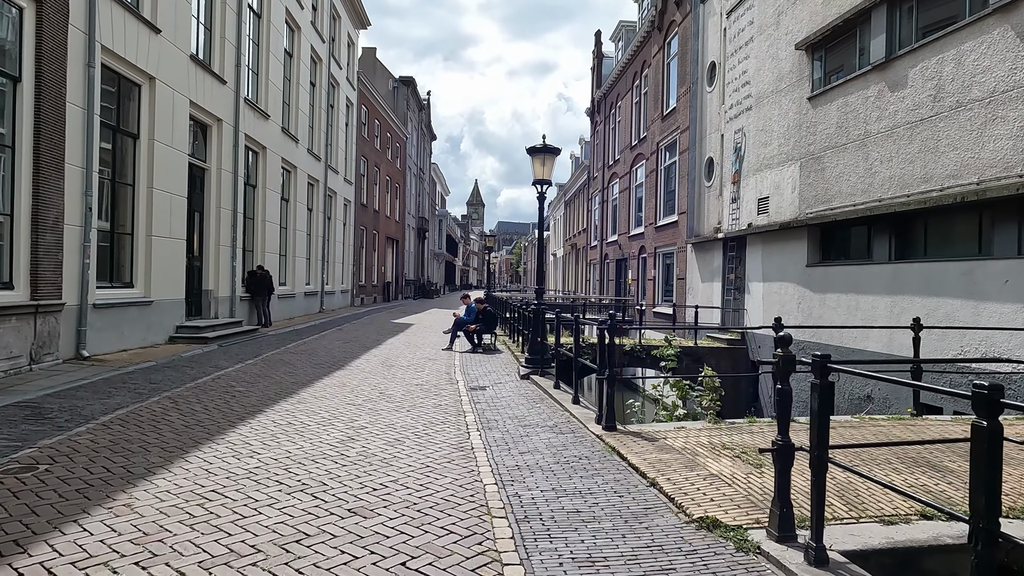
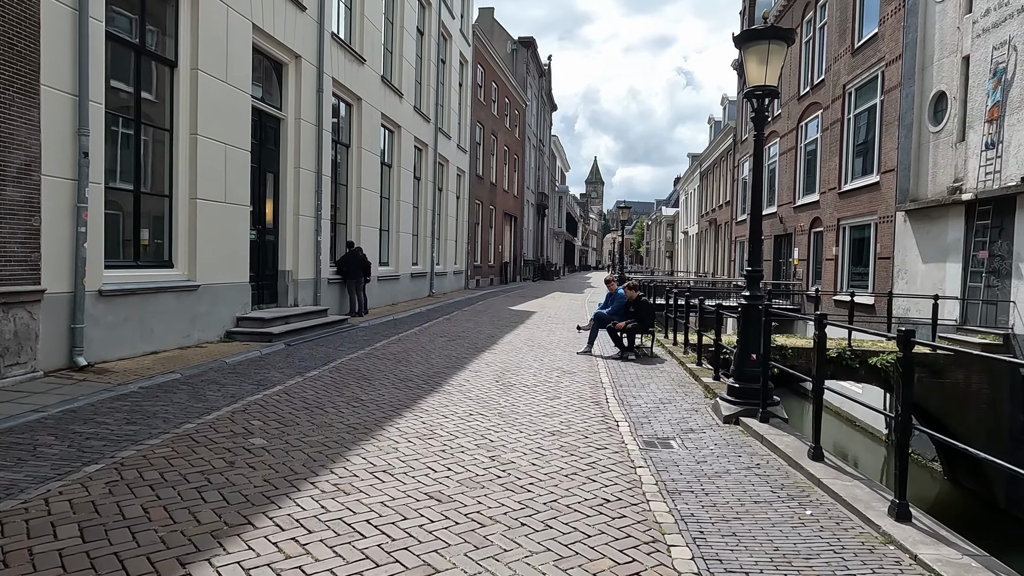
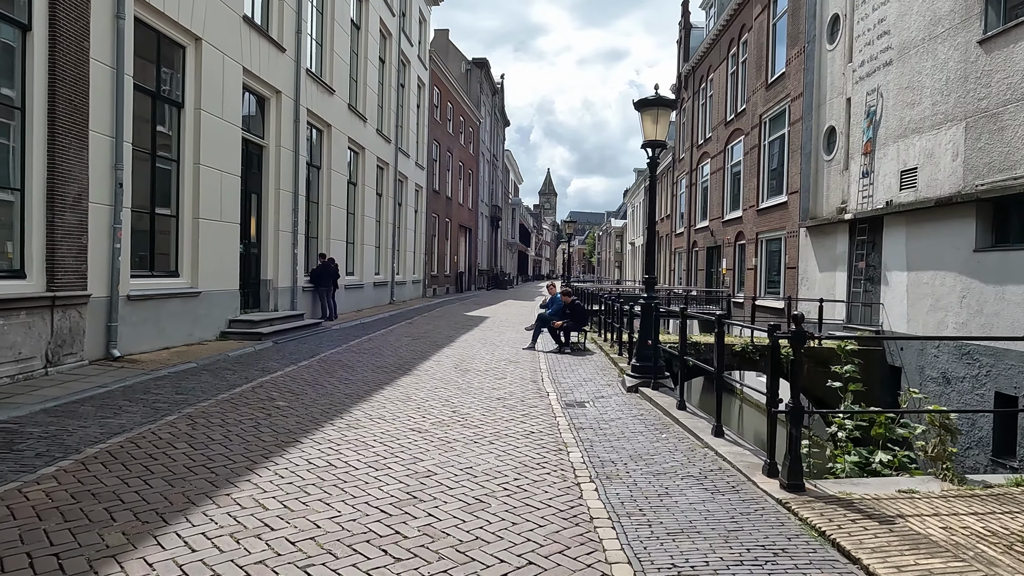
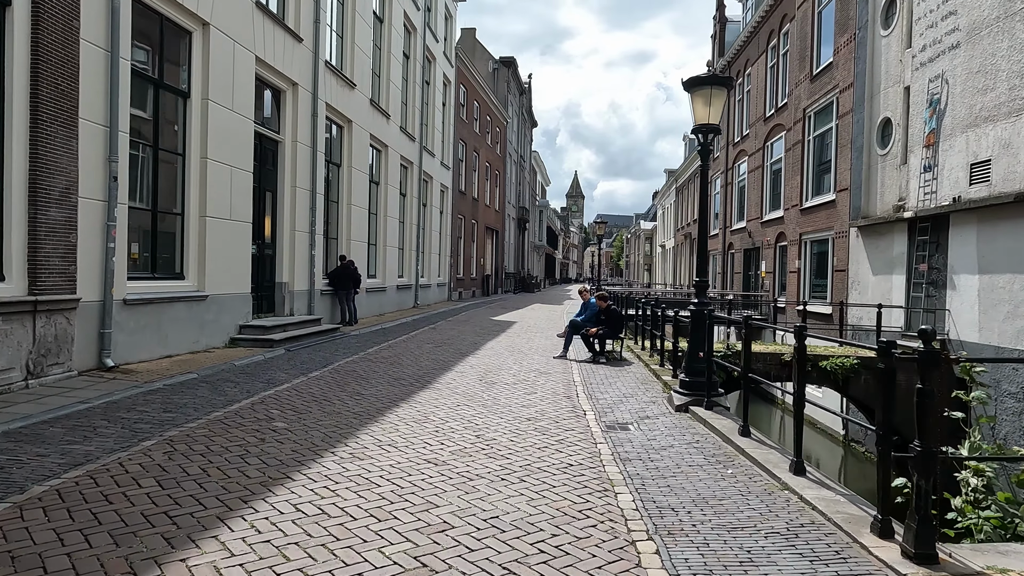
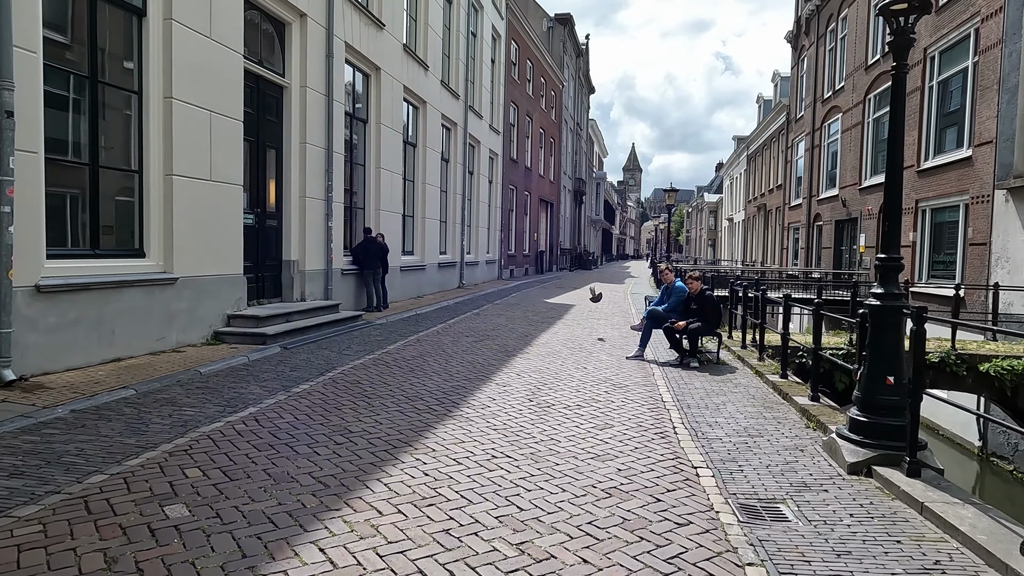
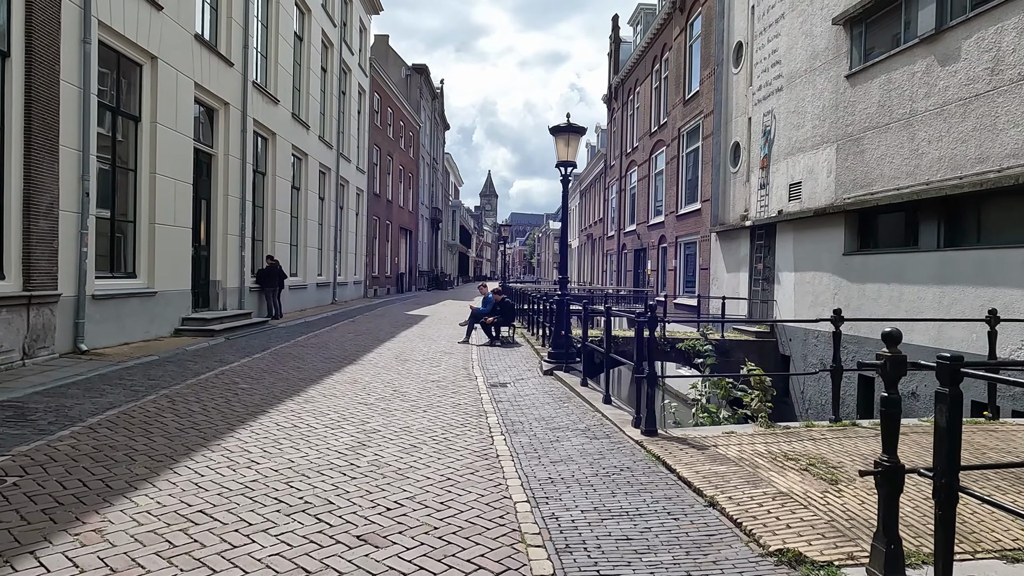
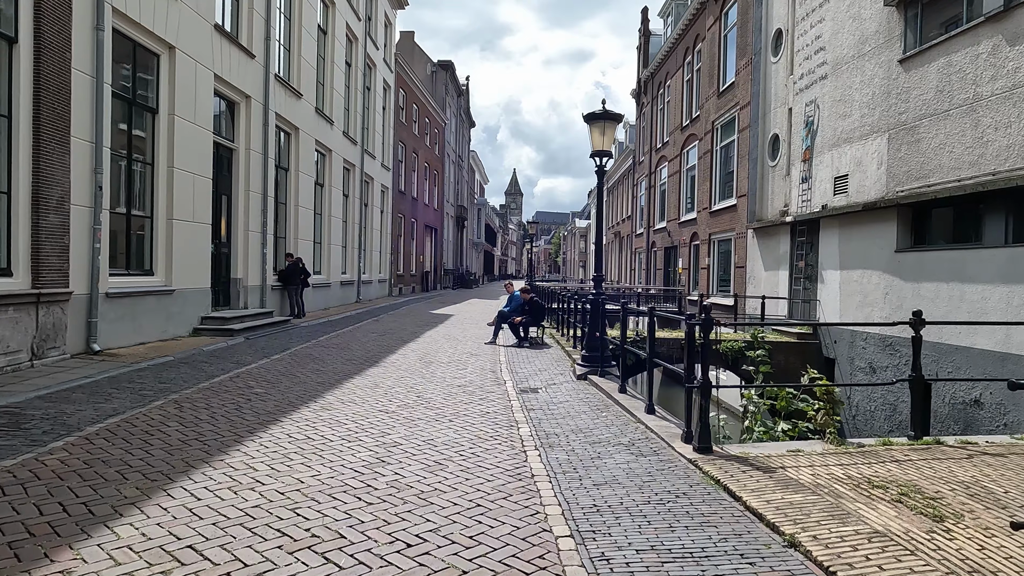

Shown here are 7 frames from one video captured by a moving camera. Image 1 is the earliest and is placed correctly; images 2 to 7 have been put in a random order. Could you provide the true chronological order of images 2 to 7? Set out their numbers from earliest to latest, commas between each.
6, 7, 3, 4, 2, 5
